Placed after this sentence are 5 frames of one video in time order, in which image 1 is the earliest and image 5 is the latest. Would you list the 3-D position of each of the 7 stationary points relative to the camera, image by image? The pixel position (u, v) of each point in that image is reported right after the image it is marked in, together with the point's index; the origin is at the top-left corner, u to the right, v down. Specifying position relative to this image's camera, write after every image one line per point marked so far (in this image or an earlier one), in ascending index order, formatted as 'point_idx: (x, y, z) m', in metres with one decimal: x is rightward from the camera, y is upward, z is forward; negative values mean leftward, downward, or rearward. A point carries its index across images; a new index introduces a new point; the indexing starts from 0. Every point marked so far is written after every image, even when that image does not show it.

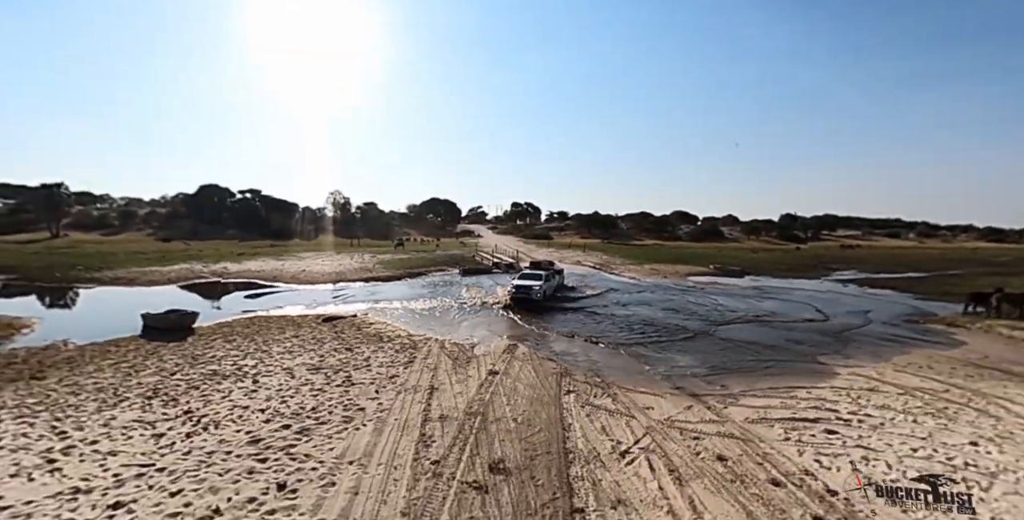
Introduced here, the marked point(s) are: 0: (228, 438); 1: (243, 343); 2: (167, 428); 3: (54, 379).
0: (-4.1, -2.7, +6.5) m
1: (-7.7, -2.5, +12.5) m
2: (-5.5, -2.7, +7.1) m
3: (-10.7, -2.9, +9.9) m
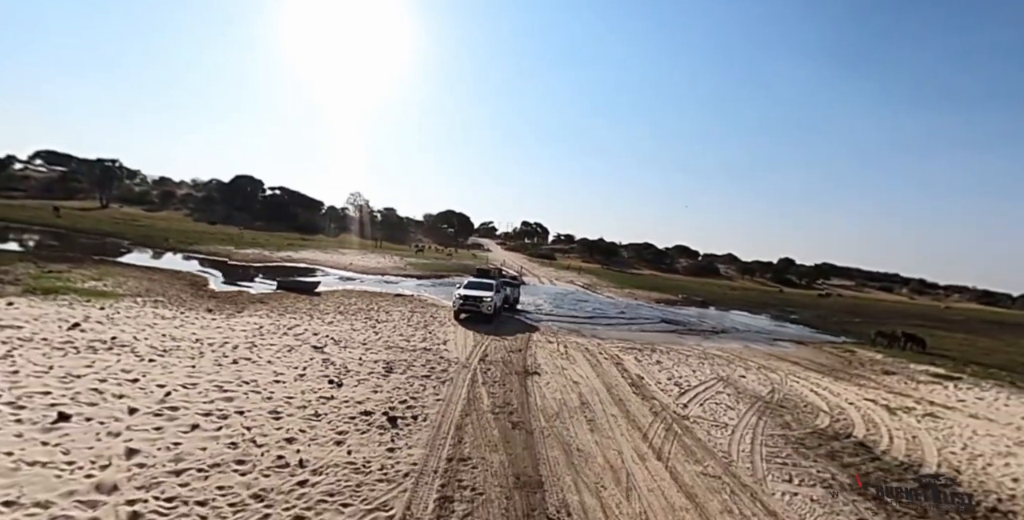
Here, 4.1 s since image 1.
0: (-4.2, -2.5, +16.0) m
1: (-7.7, -2.1, +22.0) m
2: (-5.6, -2.4, +16.6) m
3: (-10.8, -2.1, +19.5) m
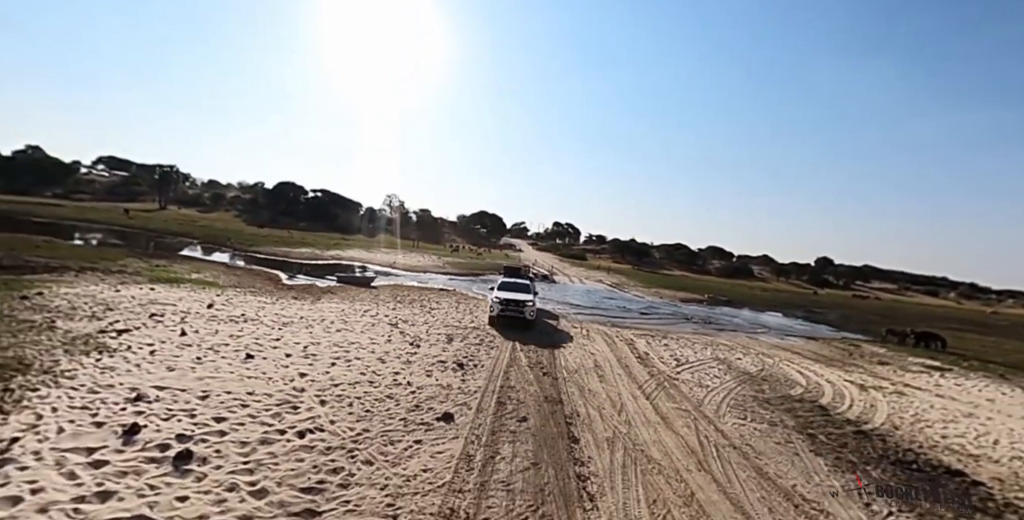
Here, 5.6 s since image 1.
0: (-2.9, -2.4, +19.5) m
1: (-6.0, -2.0, +25.8) m
2: (-4.2, -2.3, +20.2) m
3: (-9.2, -1.9, +23.5) m
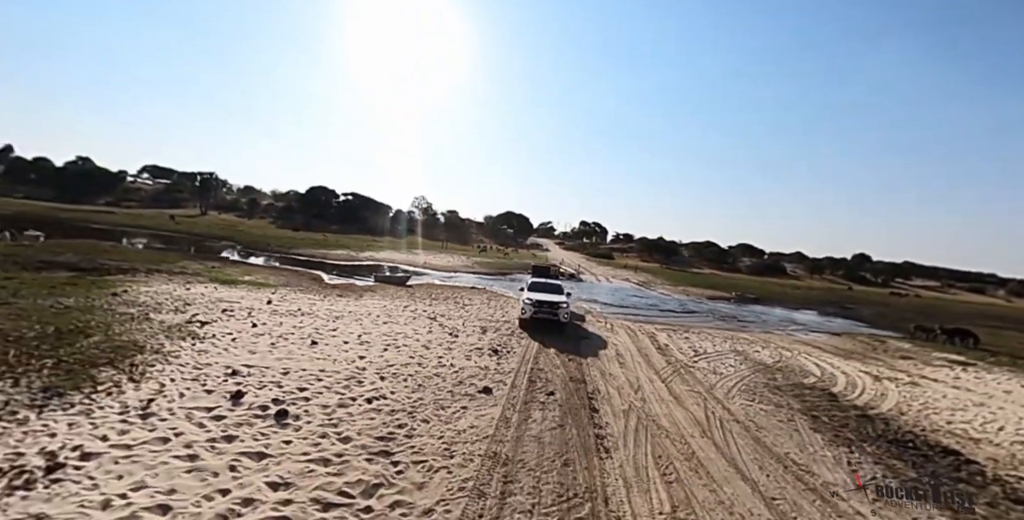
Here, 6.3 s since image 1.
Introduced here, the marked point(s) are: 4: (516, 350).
0: (-1.6, -2.3, +21.1) m
1: (-4.3, -2.0, +27.5) m
2: (-2.9, -2.2, +21.9) m
3: (-7.6, -1.9, +25.4) m
4: (+0.1, -2.7, +12.7) m
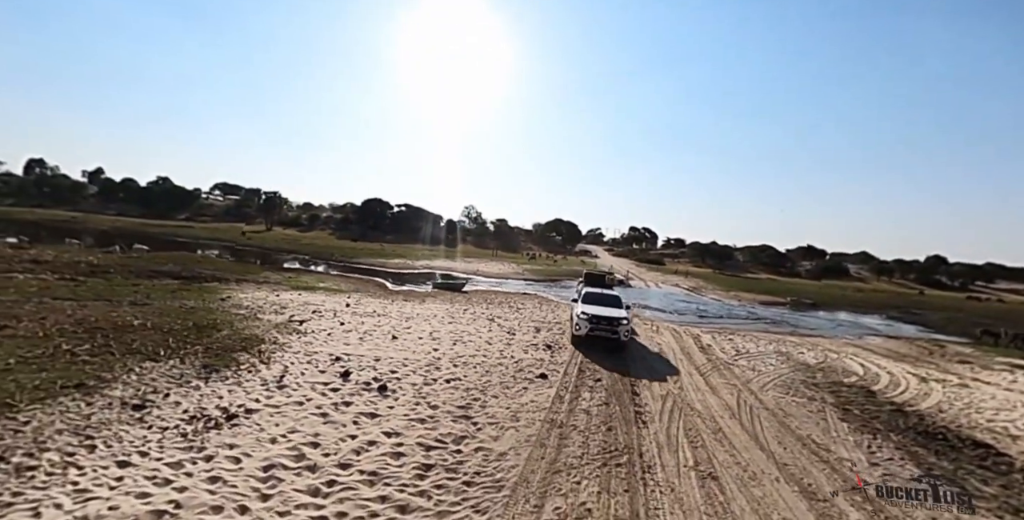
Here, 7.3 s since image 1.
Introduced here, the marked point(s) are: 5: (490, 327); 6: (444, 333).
0: (+1.0, -2.7, +22.9) m
1: (-1.0, -2.5, +29.6) m
2: (-0.2, -2.6, +23.9) m
3: (-4.6, -2.4, +27.9) m
4: (+1.8, -2.9, +14.5) m
5: (-1.0, -2.7, +17.2) m
6: (-2.6, -2.7, +15.9) m
